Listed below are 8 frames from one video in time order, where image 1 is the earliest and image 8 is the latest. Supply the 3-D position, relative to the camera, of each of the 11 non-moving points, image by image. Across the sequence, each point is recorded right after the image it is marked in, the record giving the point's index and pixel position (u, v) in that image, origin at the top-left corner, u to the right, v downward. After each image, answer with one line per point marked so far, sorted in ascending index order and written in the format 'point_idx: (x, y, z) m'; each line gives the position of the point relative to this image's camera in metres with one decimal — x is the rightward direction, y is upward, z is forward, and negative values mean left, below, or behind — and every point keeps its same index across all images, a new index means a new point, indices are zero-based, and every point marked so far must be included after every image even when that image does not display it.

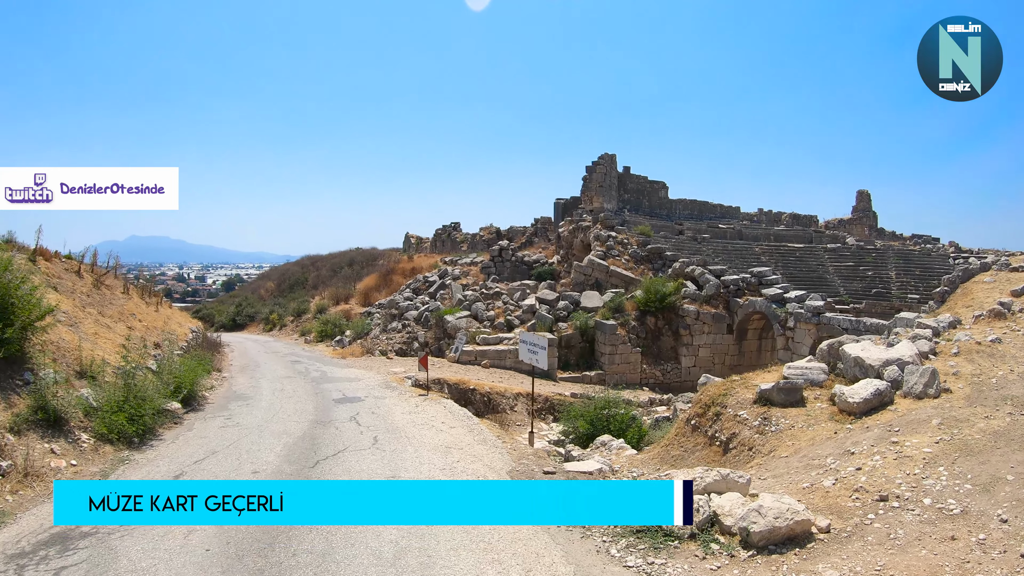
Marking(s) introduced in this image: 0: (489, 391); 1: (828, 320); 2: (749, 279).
0: (-0.5, -2.1, +11.8) m
1: (+8.3, -0.8, +15.1) m
2: (+7.4, +0.3, +17.9) m
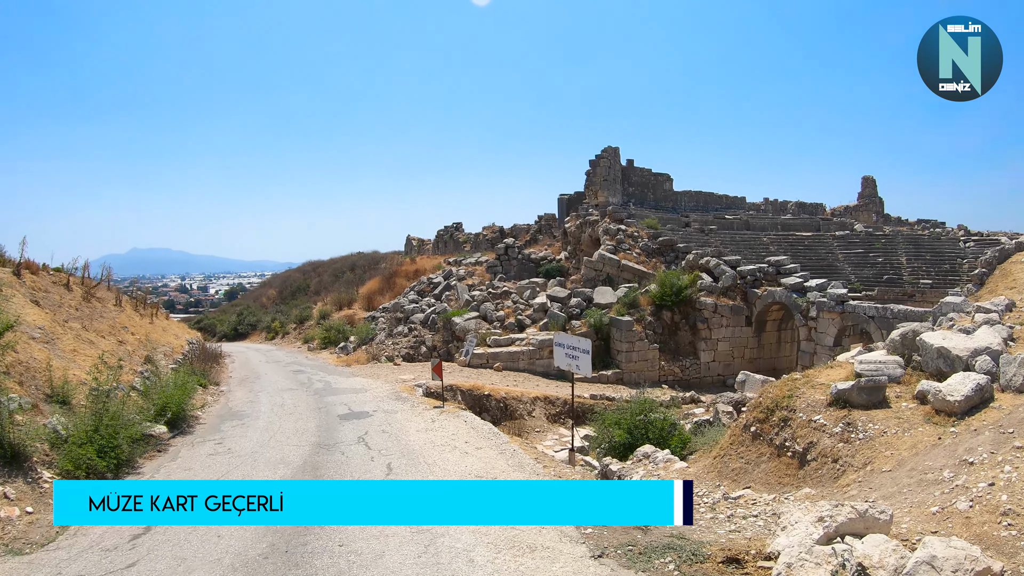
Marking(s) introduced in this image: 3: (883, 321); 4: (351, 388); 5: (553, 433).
0: (-0.2, -2.1, +11.1) m
1: (+8.6, -0.5, +14.3) m
2: (+7.6, +0.6, +17.2) m
3: (+8.9, -0.7, +13.8) m
4: (-3.1, -2.0, +10.8) m
5: (+0.7, -2.6, +10.6) m
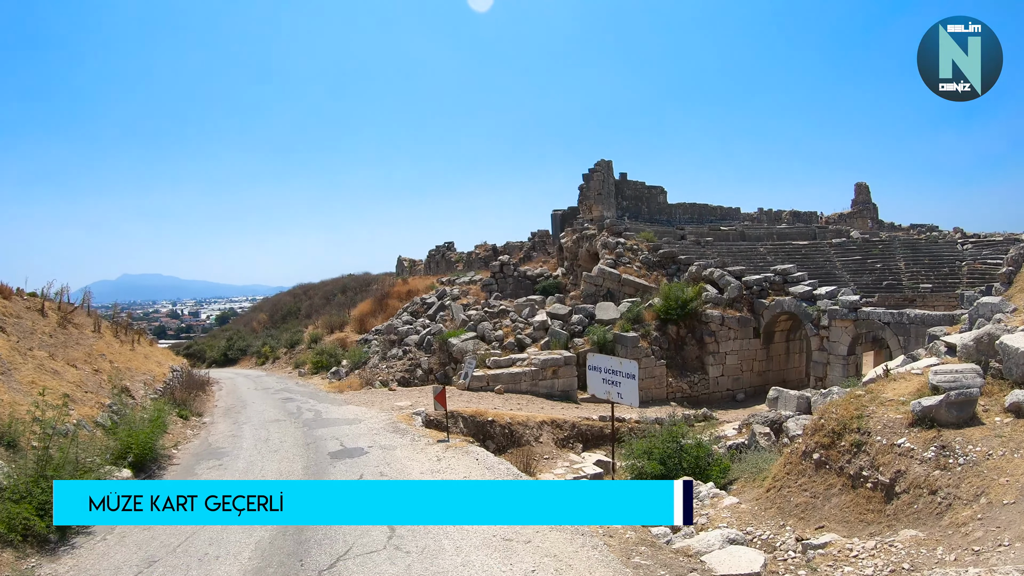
0: (-0.1, -2.4, +10.4) m
1: (+8.6, -0.6, +13.7) m
2: (+7.6, +0.3, +16.6) m
3: (+8.9, -0.9, +13.2) m
4: (-3.0, -2.4, +10.0) m
5: (+0.9, -2.9, +9.8) m
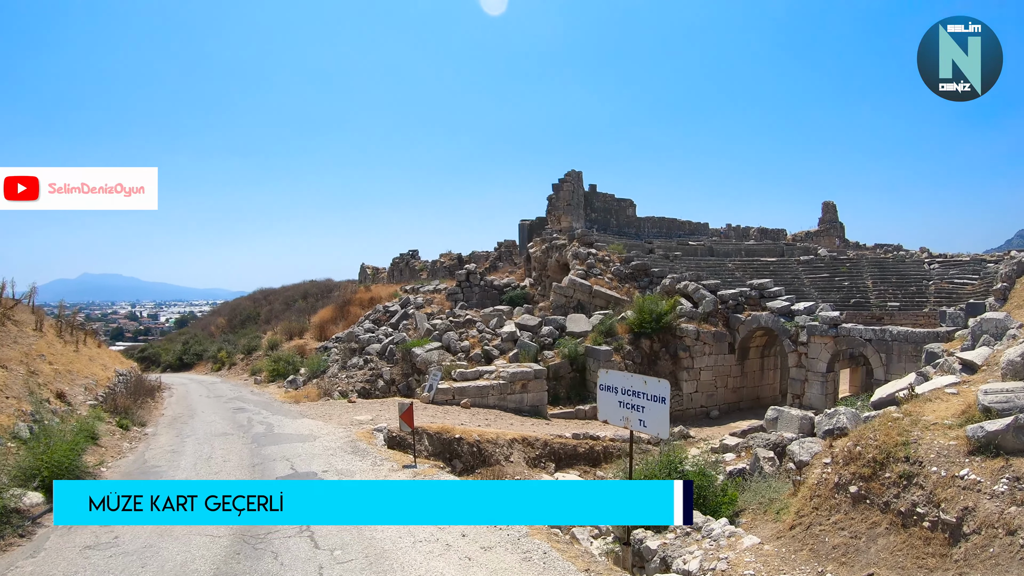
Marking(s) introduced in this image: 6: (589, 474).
0: (-0.6, -2.5, +9.7) m
1: (+7.9, -1.1, +13.5) m
2: (+6.7, -0.2, +16.4) m
3: (+8.3, -1.3, +13.0) m
4: (-3.5, -2.4, +9.2) m
5: (+0.4, -3.1, +9.1) m
6: (+1.4, -3.3, +10.3) m
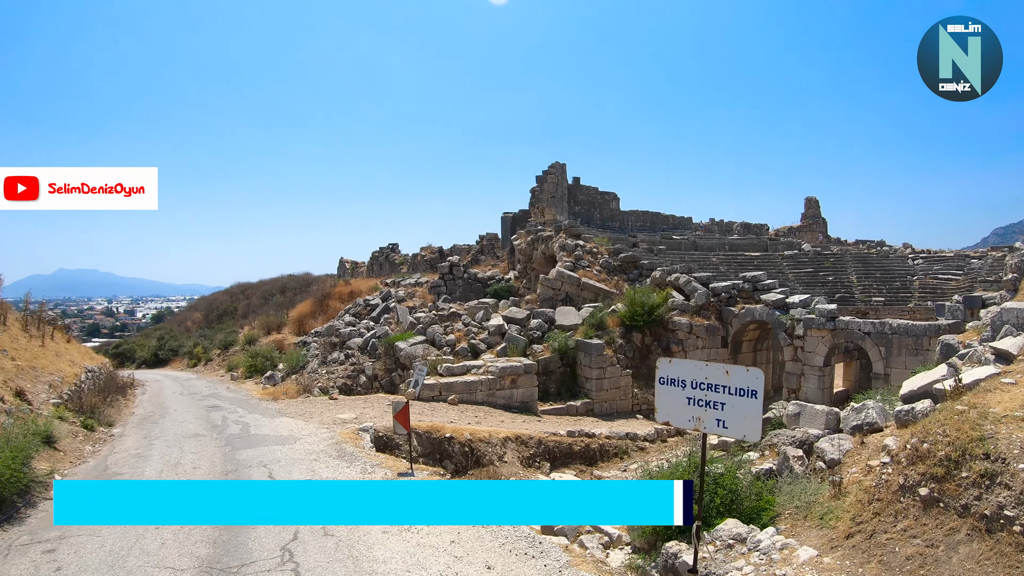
0: (-0.7, -2.4, +9.1) m
1: (+7.6, -0.9, +13.3) m
2: (+6.4, 0.0, +16.1) m
3: (+8.0, -1.1, +12.8) m
4: (-3.5, -2.2, +8.5) m
5: (+0.3, -2.9, +8.6) m
6: (+1.2, -3.2, +9.8) m
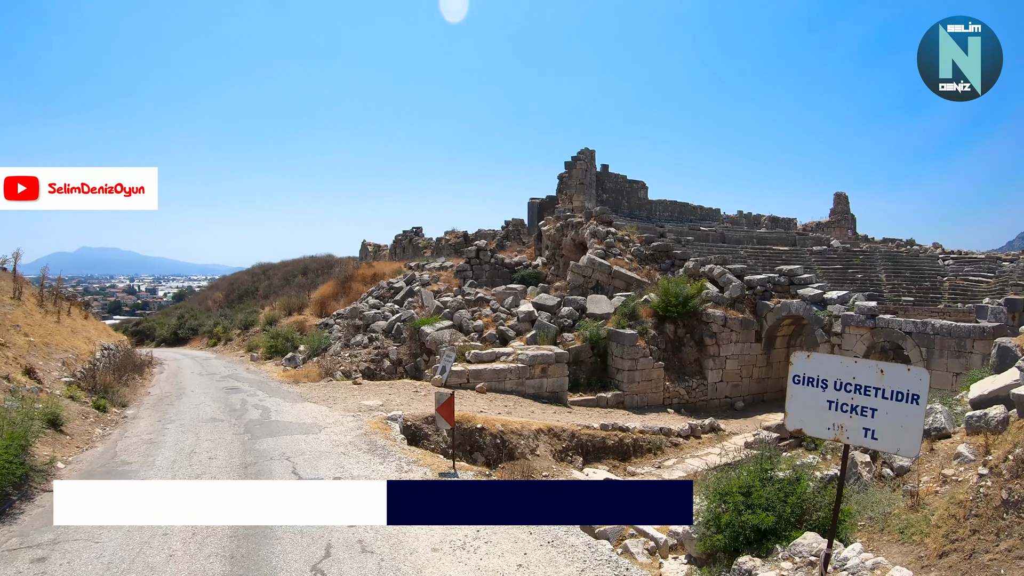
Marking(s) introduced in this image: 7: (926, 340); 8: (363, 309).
0: (-0.2, -2.1, +8.6) m
1: (+8.3, -0.8, +12.5) m
2: (+7.2, +0.3, +15.3) m
3: (+8.7, -1.0, +12.0) m
4: (-3.1, -1.9, +8.1) m
5: (+0.8, -2.7, +8.1) m
6: (+1.7, -2.9, +9.3) m
7: (+8.8, -1.1, +12.0) m
8: (-4.7, -0.7, +18.2) m
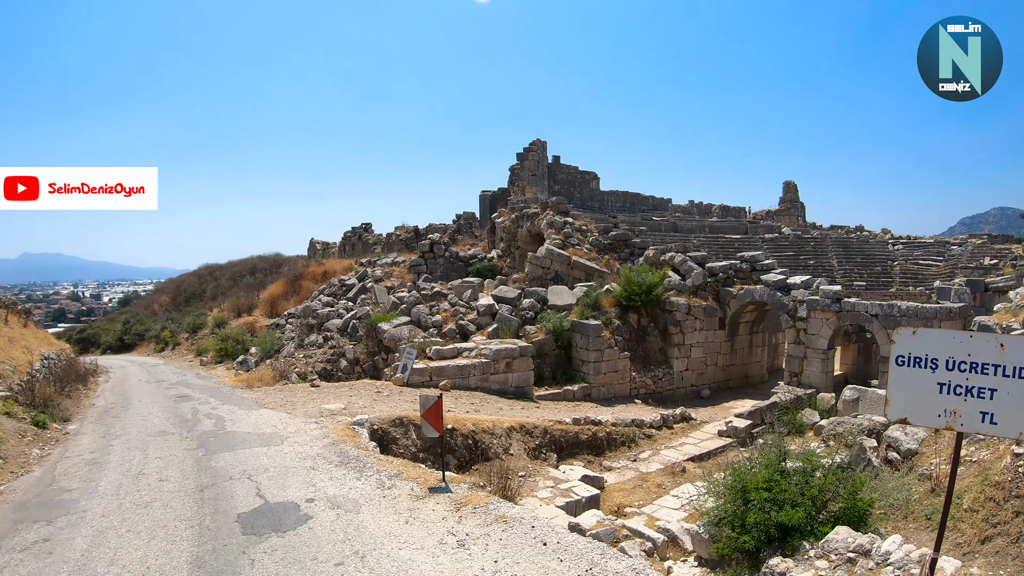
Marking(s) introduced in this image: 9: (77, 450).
0: (-0.6, -2.0, +8.2) m
1: (+7.5, -0.4, +12.8) m
2: (+6.1, +0.6, +15.5) m
3: (+8.0, -0.7, +12.3) m
4: (-3.4, -1.9, +7.5) m
5: (+0.4, -2.6, +7.8) m
6: (+1.3, -2.8, +9.0) m
7: (+8.0, -0.7, +12.3) m
8: (-5.9, -0.6, +17.4) m
9: (-5.8, -2.1, +7.5) m
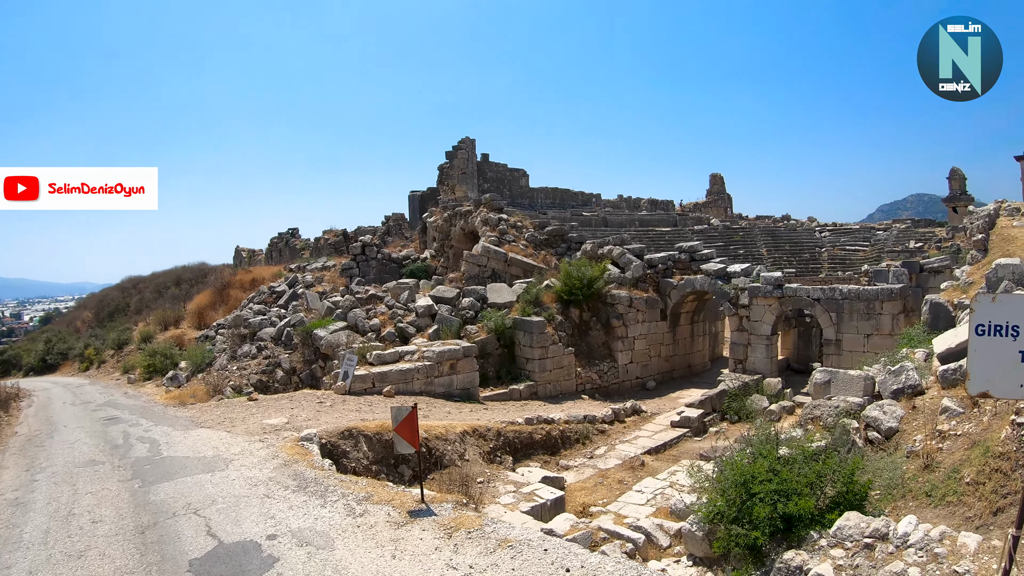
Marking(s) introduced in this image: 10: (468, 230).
0: (-1.2, -2.0, +7.9) m
1: (+6.3, -0.1, +13.3) m
2: (+4.5, +0.8, +15.8) m
3: (+6.8, -0.4, +12.9) m
4: (-3.9, -2.0, +6.8) m
5: (-0.1, -2.5, +7.6) m
6: (+0.6, -2.7, +8.9) m
7: (+6.8, -0.4, +12.9) m
8: (-7.6, -0.8, +16.3) m
9: (-6.2, -2.3, +6.5) m
10: (-1.3, +2.0, +19.7) m
